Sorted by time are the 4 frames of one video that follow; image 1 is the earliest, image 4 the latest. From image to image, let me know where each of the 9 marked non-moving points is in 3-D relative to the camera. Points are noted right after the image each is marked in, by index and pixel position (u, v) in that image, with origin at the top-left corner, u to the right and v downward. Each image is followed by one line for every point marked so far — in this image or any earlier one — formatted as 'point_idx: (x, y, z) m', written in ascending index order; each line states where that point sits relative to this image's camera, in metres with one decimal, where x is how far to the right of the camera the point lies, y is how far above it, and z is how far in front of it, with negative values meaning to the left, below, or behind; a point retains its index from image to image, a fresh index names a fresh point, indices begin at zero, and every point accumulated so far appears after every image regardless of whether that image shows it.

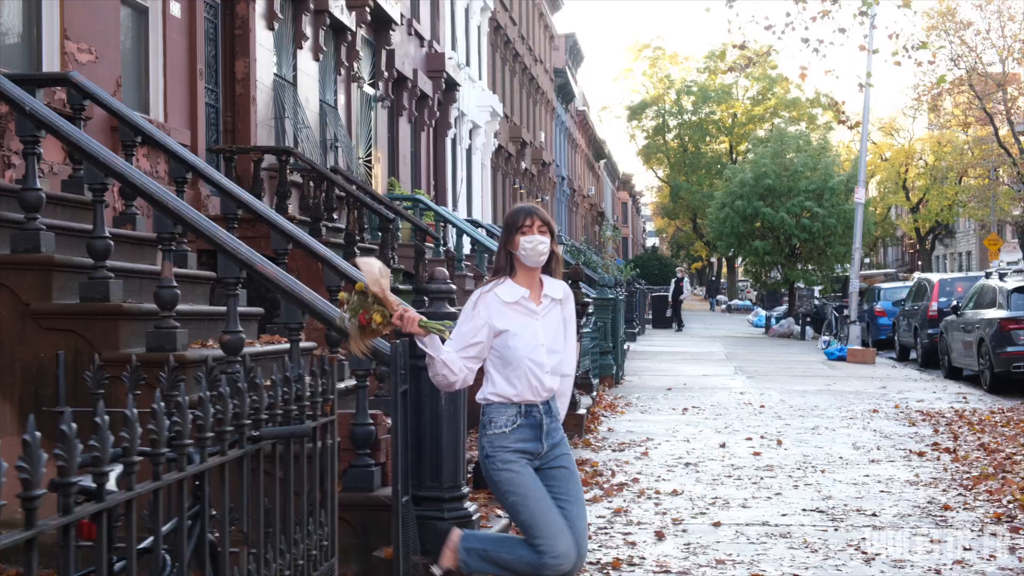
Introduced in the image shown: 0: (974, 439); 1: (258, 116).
0: (+4.4, -1.4, +11.7) m
1: (-3.0, +2.0, +14.3) m
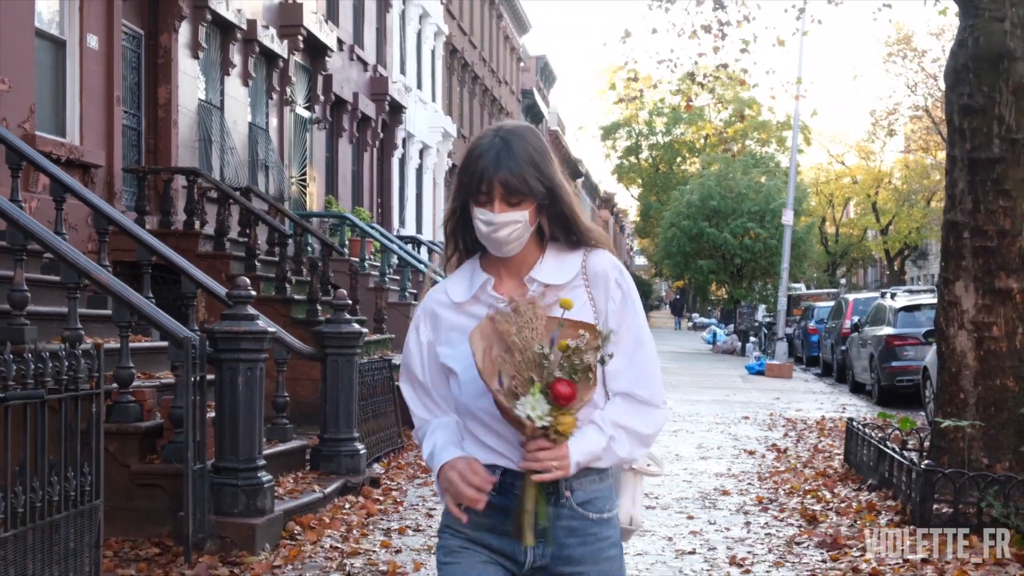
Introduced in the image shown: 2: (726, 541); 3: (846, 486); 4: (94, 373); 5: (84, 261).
0: (+3.2, -1.6, +12.9) m
1: (-4.2, +1.9, +15.5) m
2: (+1.3, -1.5, +7.4) m
3: (+2.5, -1.5, +9.3) m
4: (-1.8, -0.4, +5.4) m
5: (-2.5, +0.2, +7.1) m
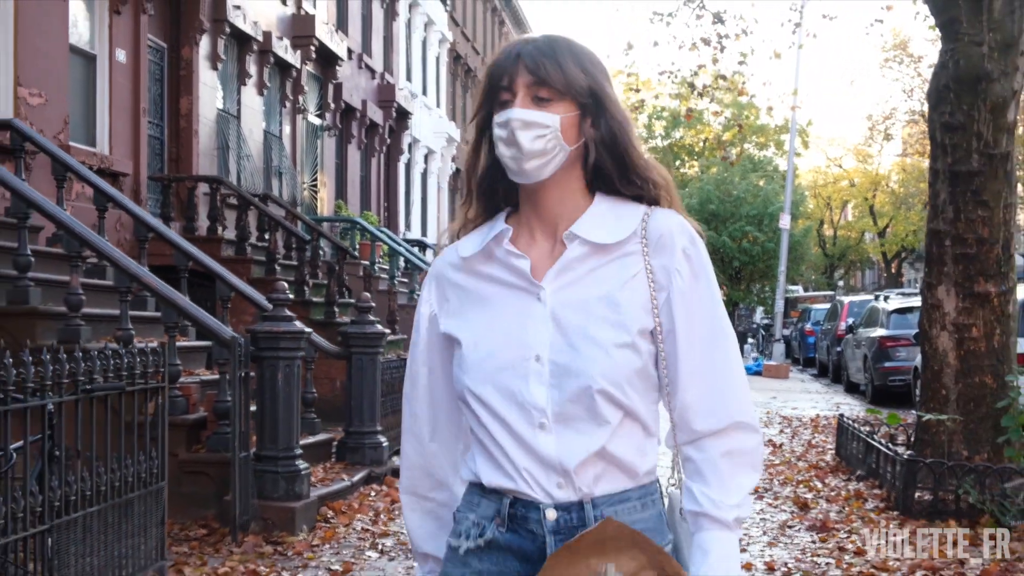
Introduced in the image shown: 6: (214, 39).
0: (+3.3, -1.7, +13.5) m
1: (-4.1, +1.9, +16.1) m
2: (+1.4, -1.6, +8.0) m
3: (+2.6, -1.5, +9.9) m
4: (-1.7, -0.4, +6.0) m
5: (-2.4, +0.1, +7.7) m
6: (-4.0, +3.4, +16.5) m
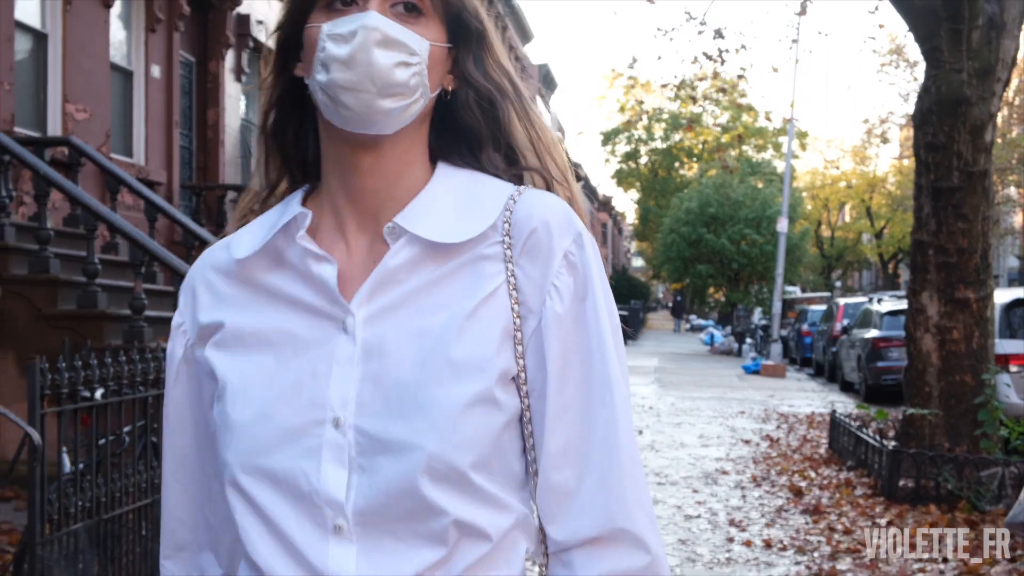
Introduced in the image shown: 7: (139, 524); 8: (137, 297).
0: (+3.4, -1.7, +14.3) m
1: (-4.0, +1.8, +16.9) m
2: (+1.6, -1.6, +8.8) m
3: (+2.8, -1.6, +10.7) m
4: (-1.6, -0.4, +6.9) m
5: (-2.2, +0.1, +8.5) m
6: (-3.9, +3.3, +17.4) m
7: (-1.8, -1.1, +5.7) m
8: (-2.5, -0.1, +8.3) m
